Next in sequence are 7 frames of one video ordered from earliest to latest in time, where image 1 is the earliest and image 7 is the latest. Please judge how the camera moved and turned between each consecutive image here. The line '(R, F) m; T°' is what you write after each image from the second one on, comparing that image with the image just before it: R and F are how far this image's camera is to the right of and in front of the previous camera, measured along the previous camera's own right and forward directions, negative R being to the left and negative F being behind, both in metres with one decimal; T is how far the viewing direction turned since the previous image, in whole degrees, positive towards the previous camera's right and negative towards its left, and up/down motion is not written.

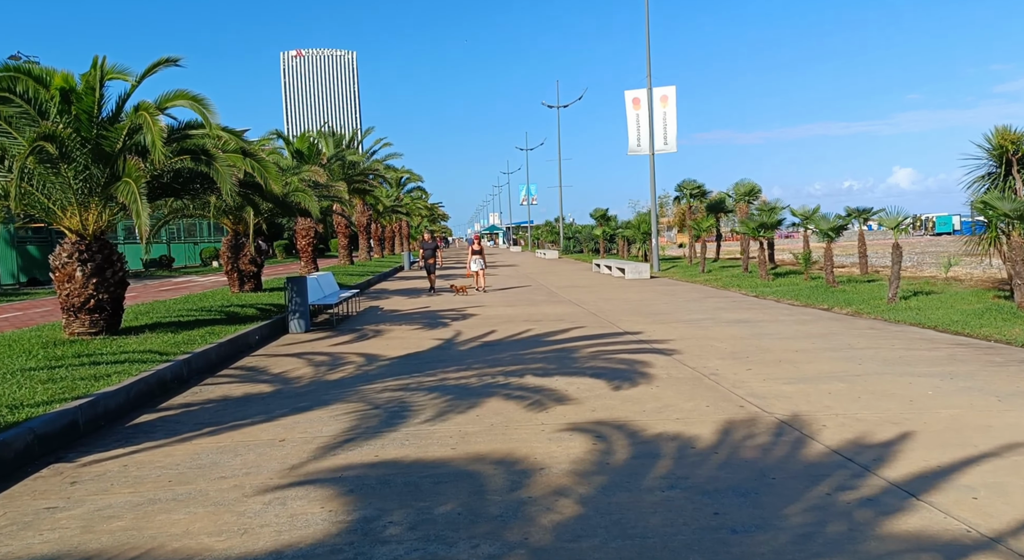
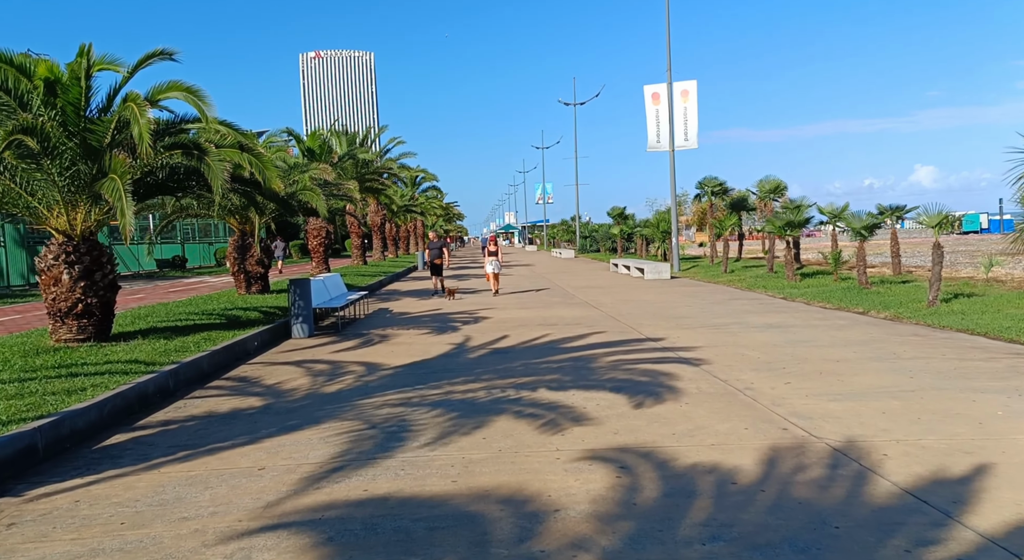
(0.0, +0.8) m; -1°
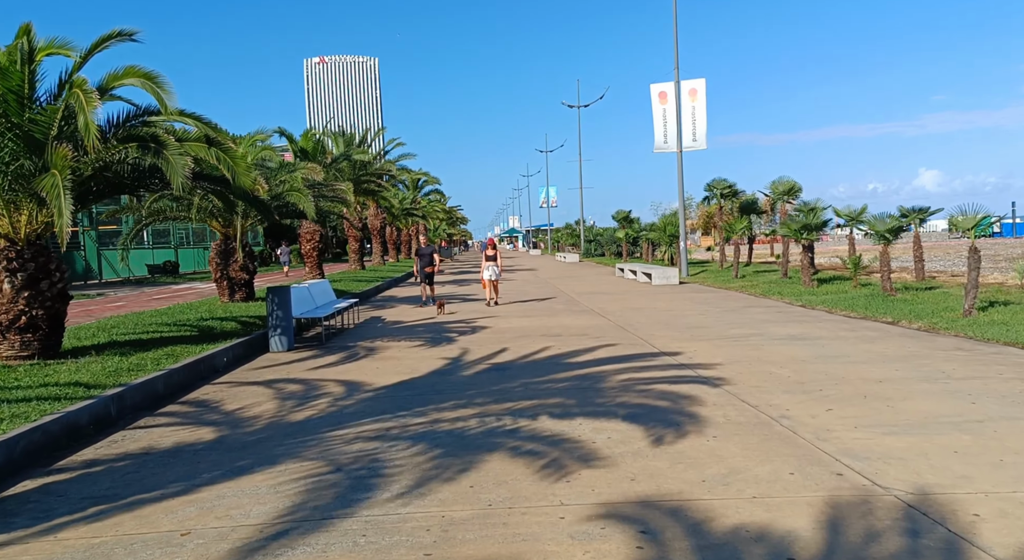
(+0.1, +1.1) m; 0°
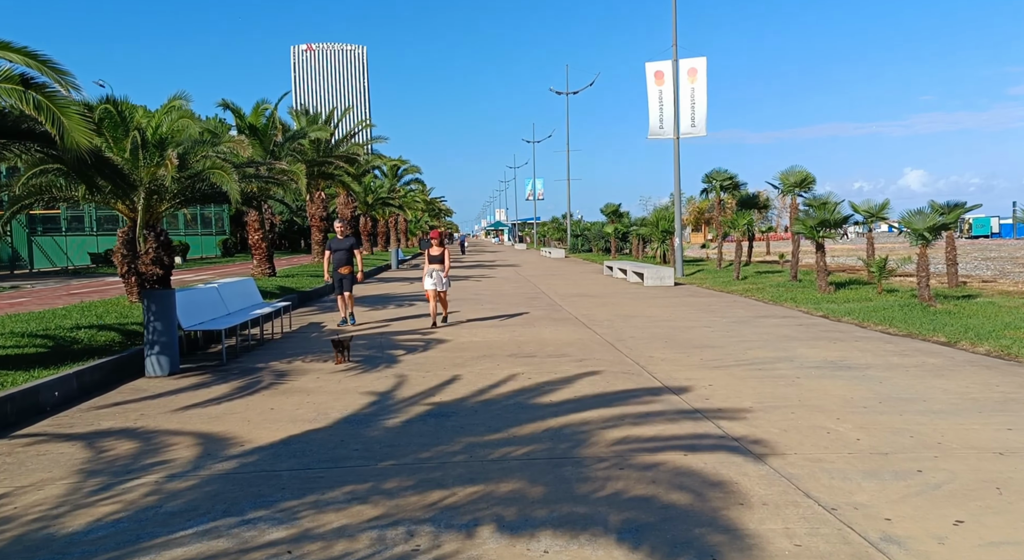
(+0.3, +2.7) m; +1°
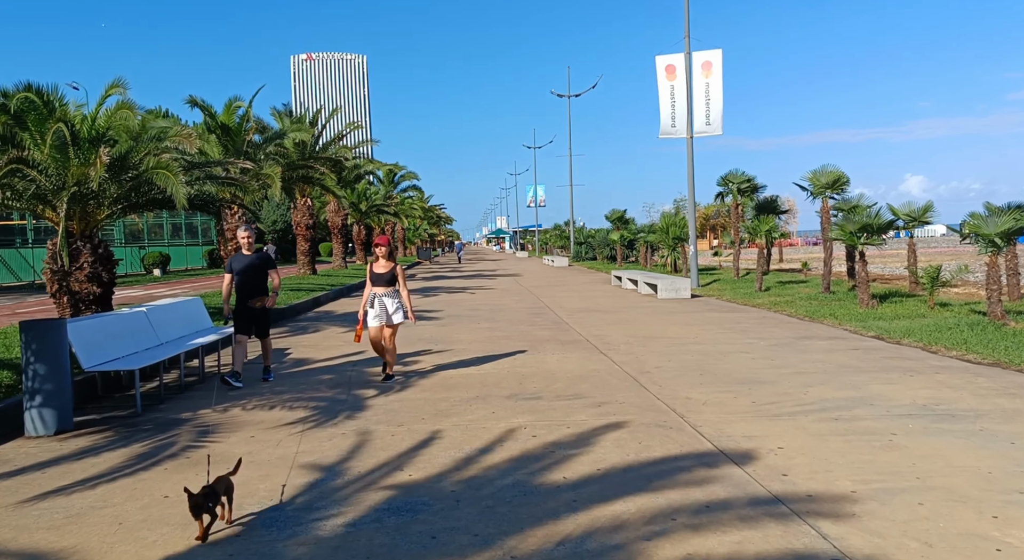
(0.0, +2.1) m; 0°
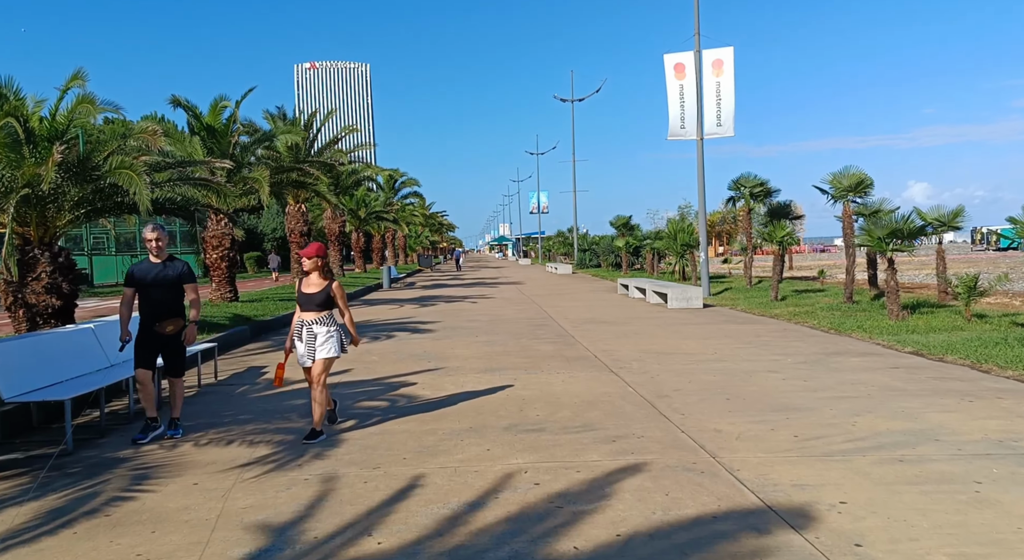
(0.0, +1.1) m; 0°
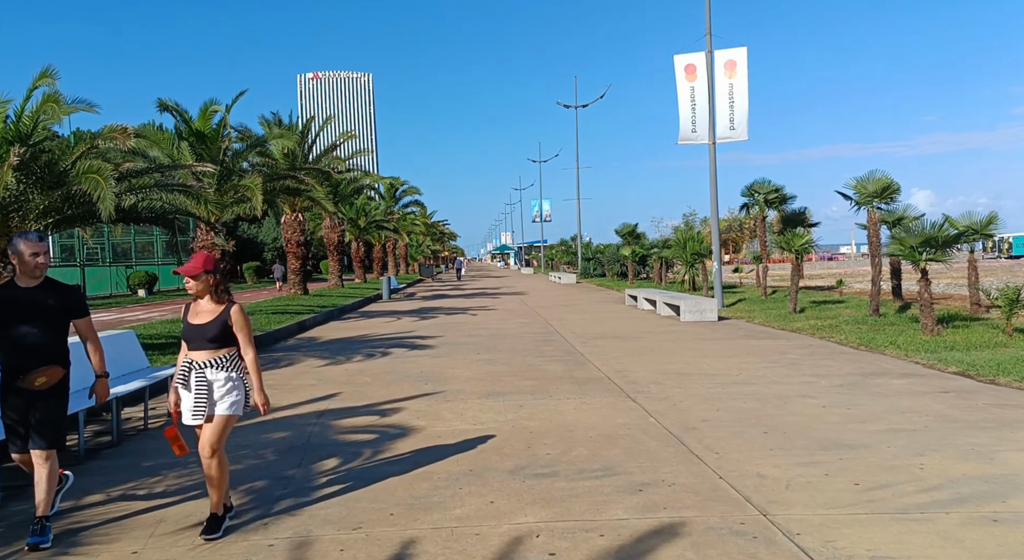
(0.0, +1.0) m; 0°
